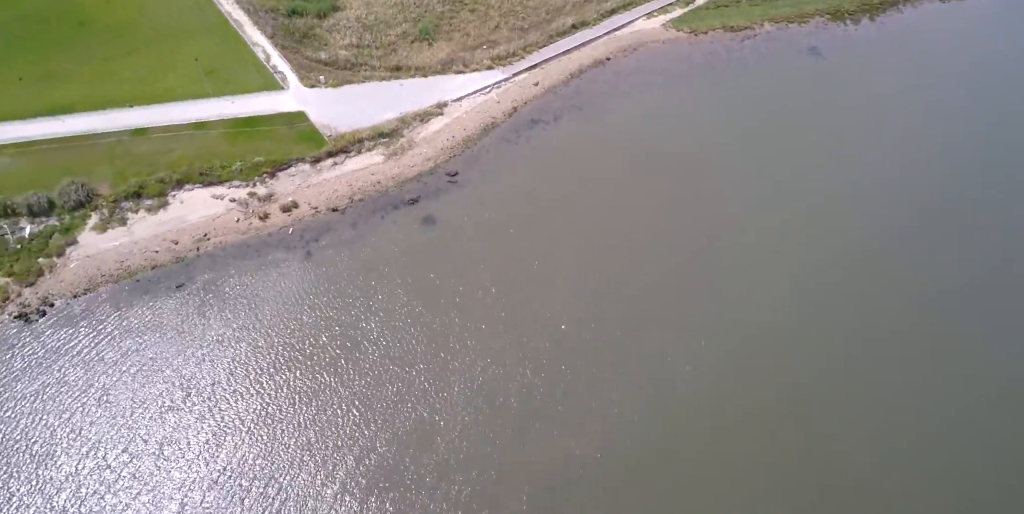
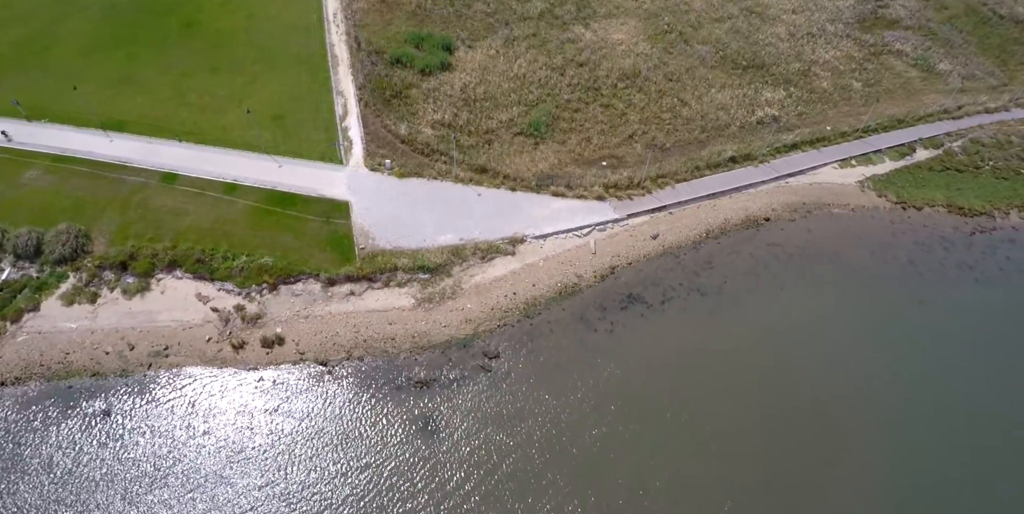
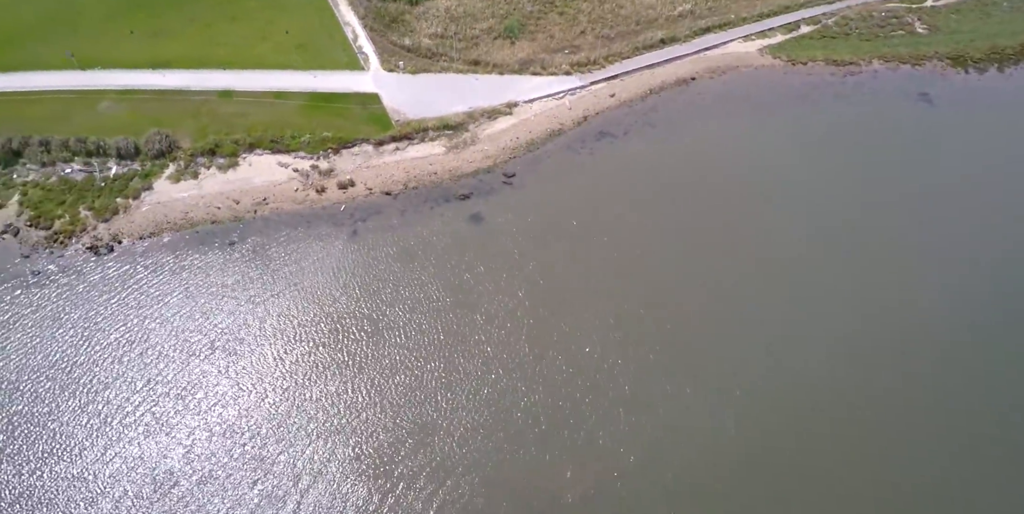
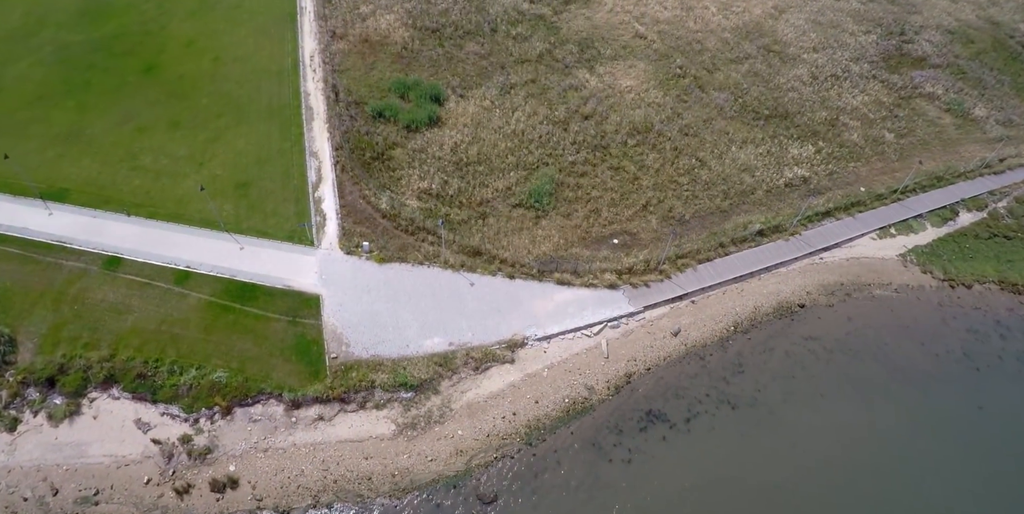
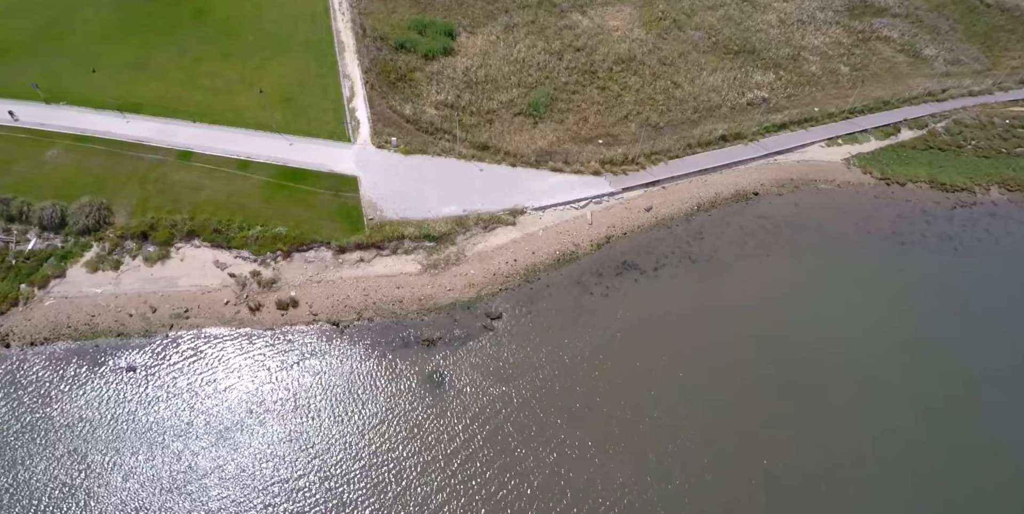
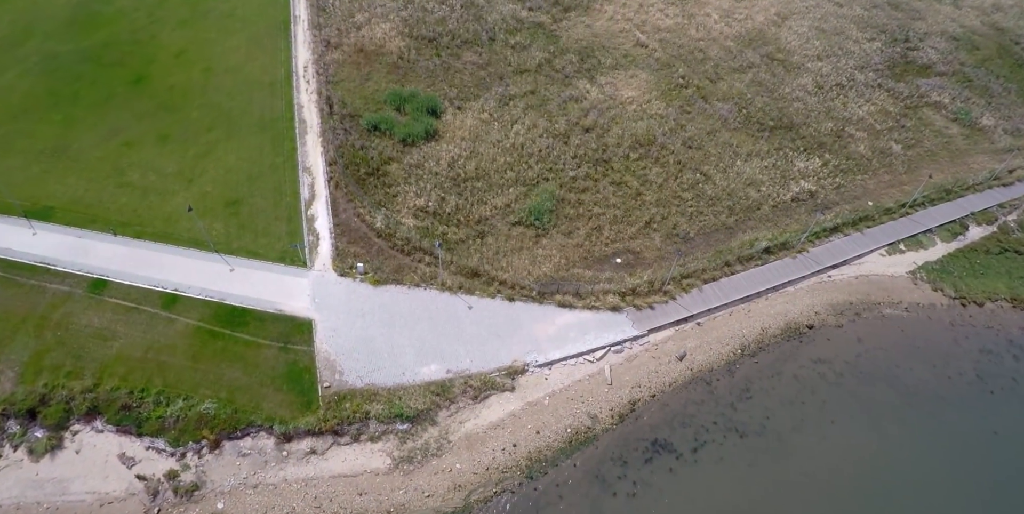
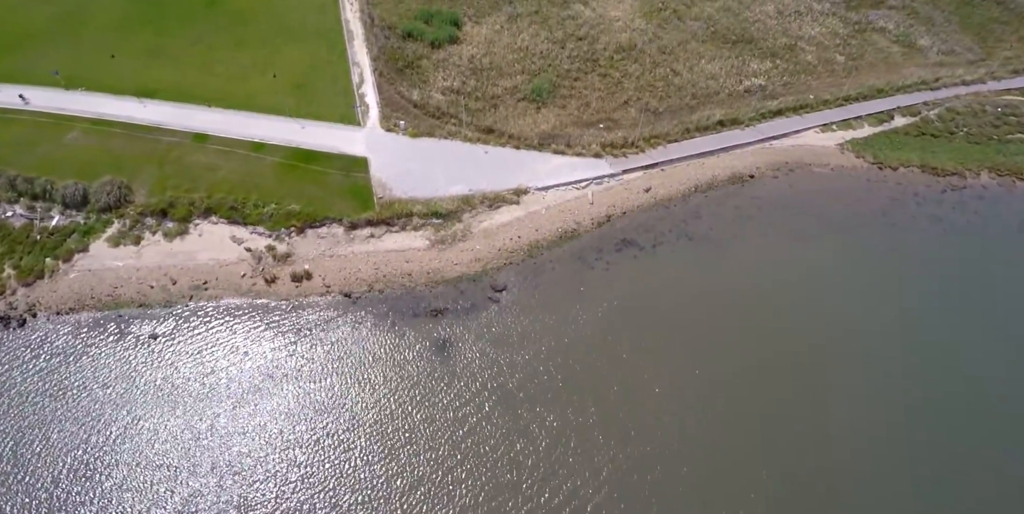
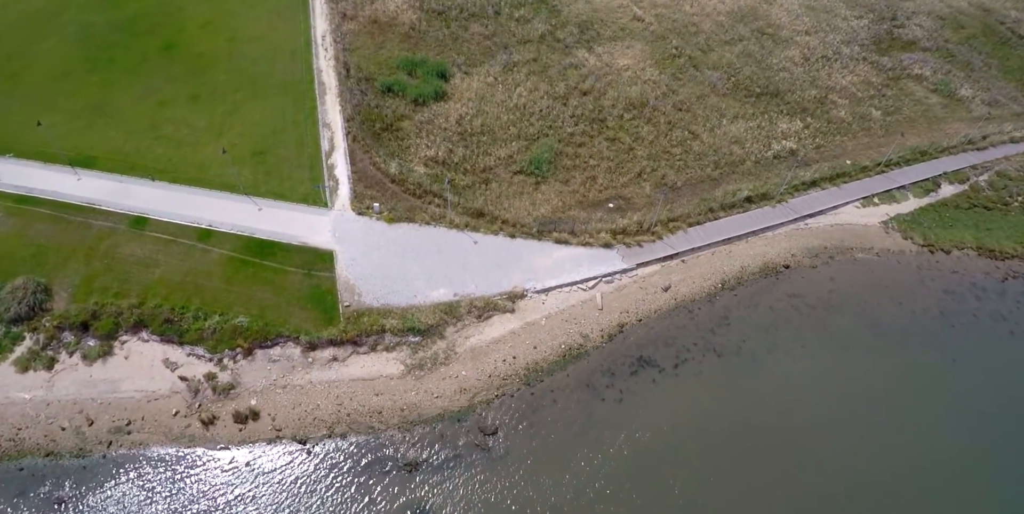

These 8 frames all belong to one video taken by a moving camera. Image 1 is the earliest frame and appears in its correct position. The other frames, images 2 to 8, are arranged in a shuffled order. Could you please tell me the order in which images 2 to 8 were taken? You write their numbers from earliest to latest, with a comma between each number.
3, 7, 5, 2, 8, 4, 6
